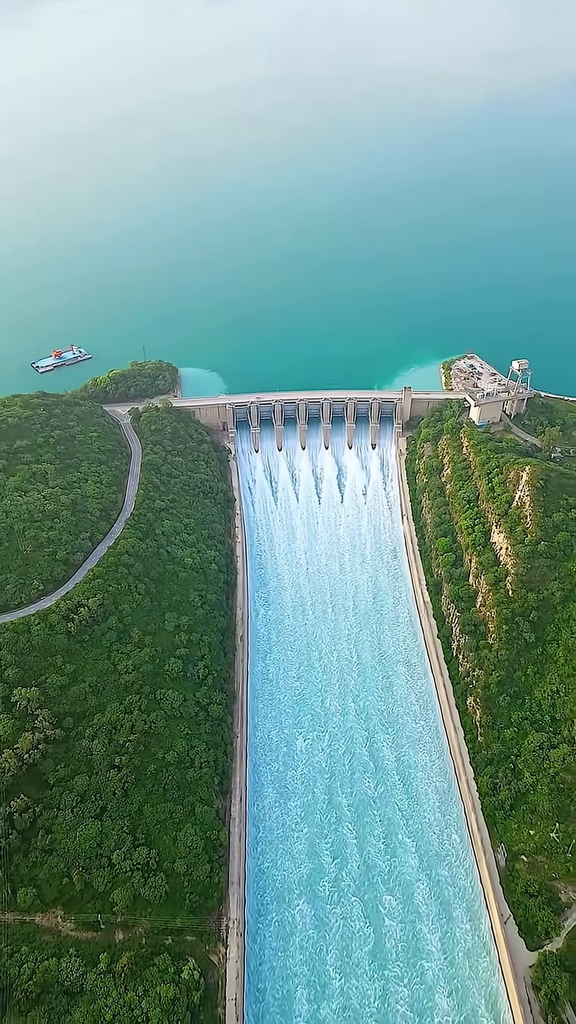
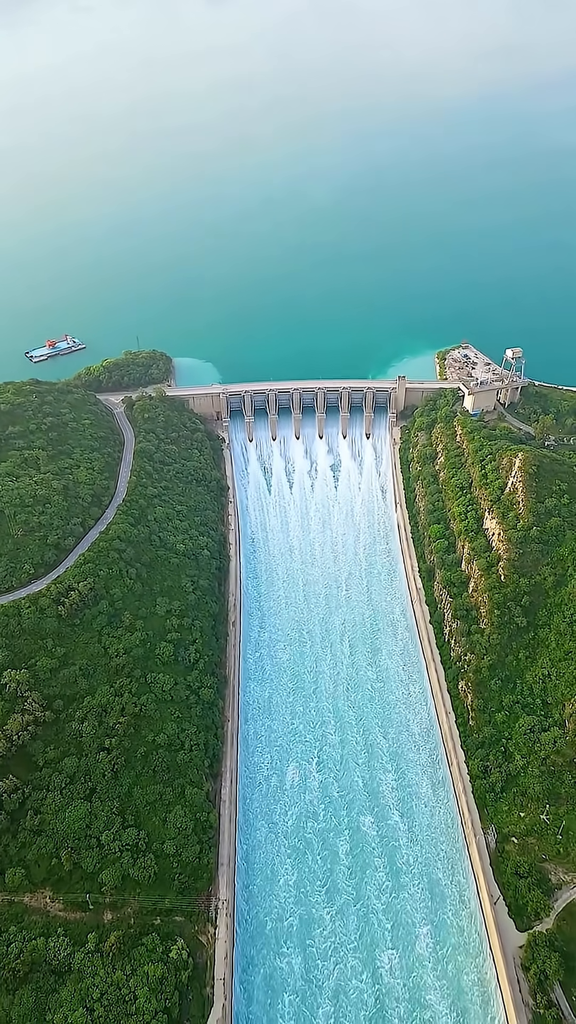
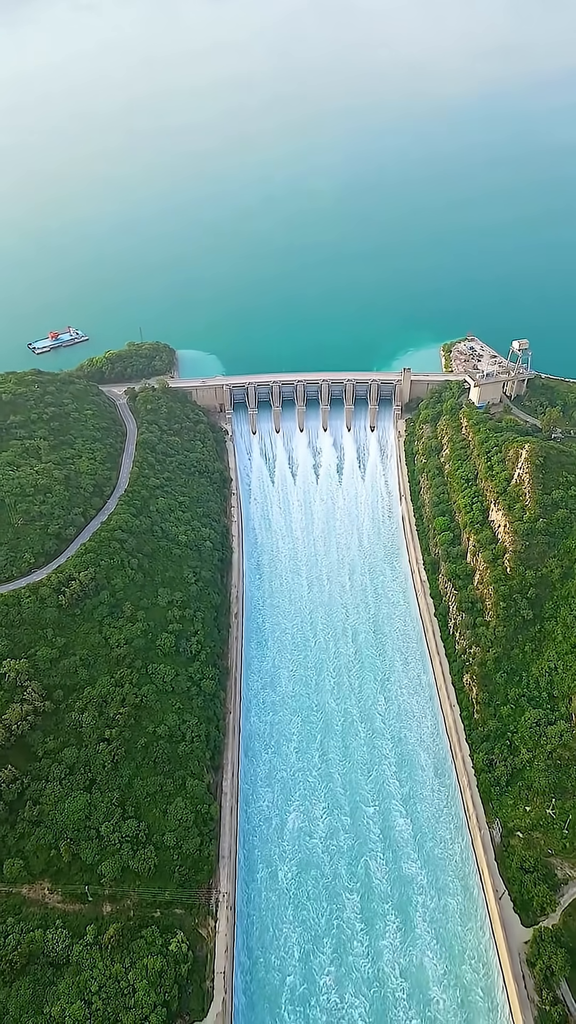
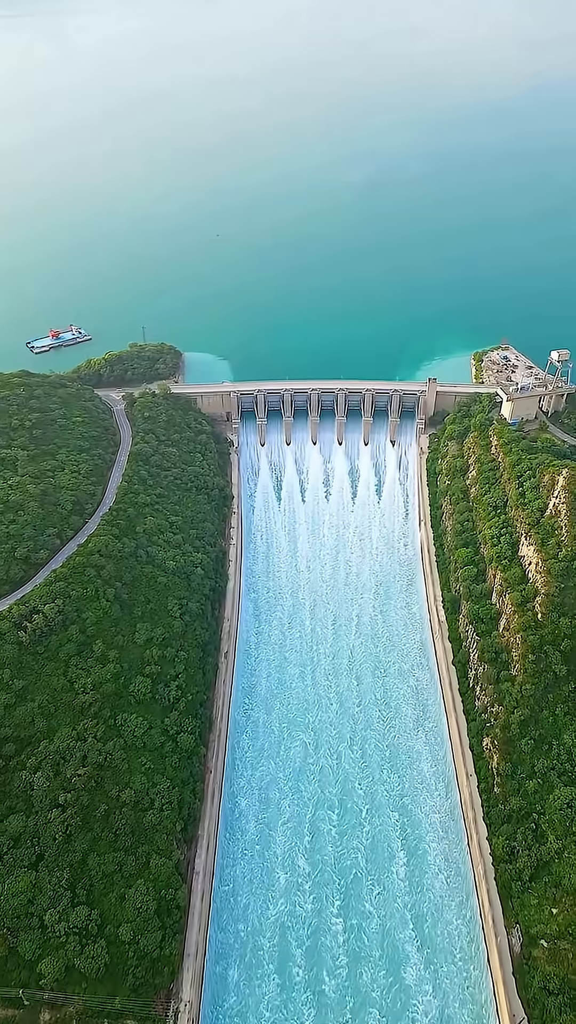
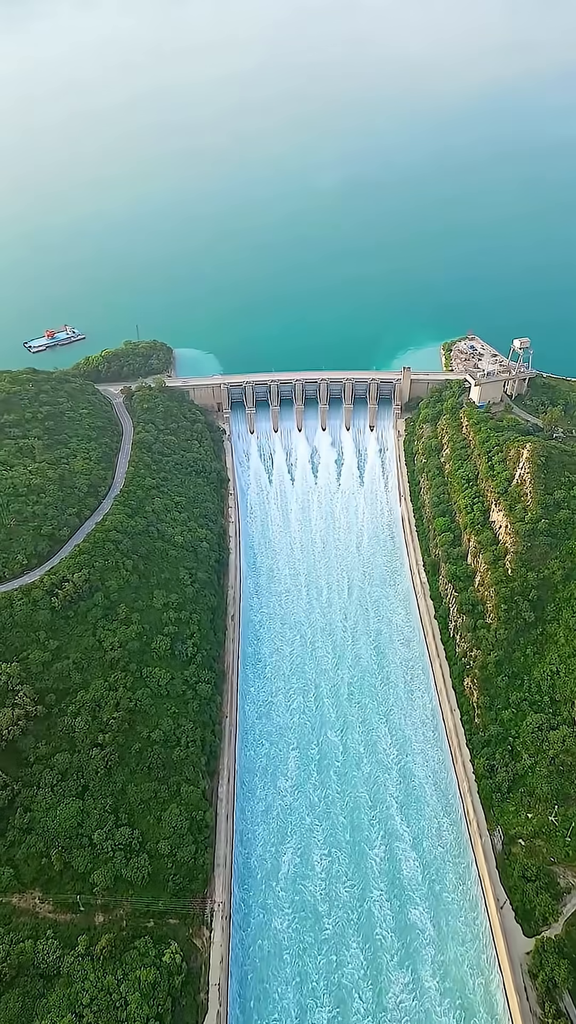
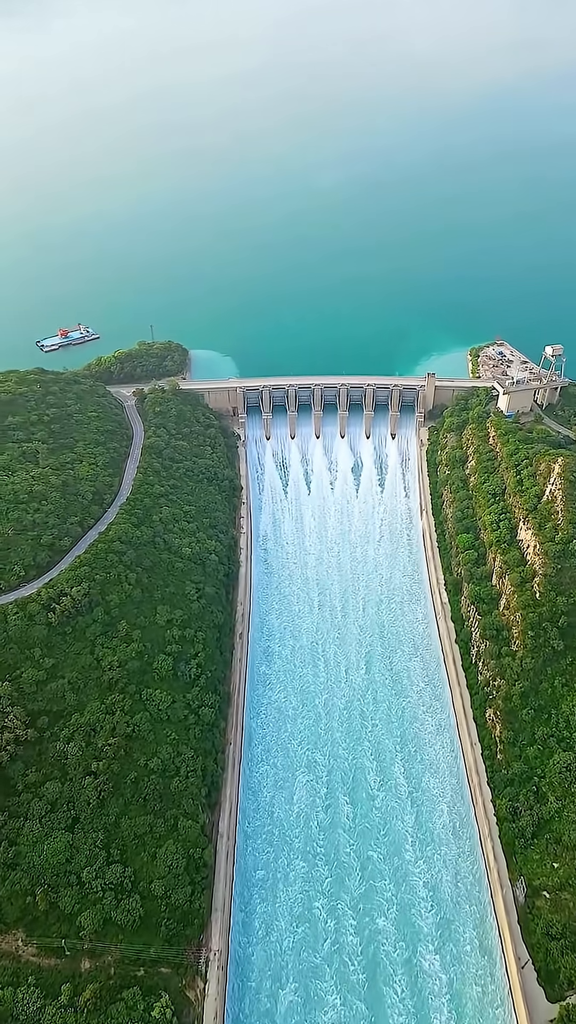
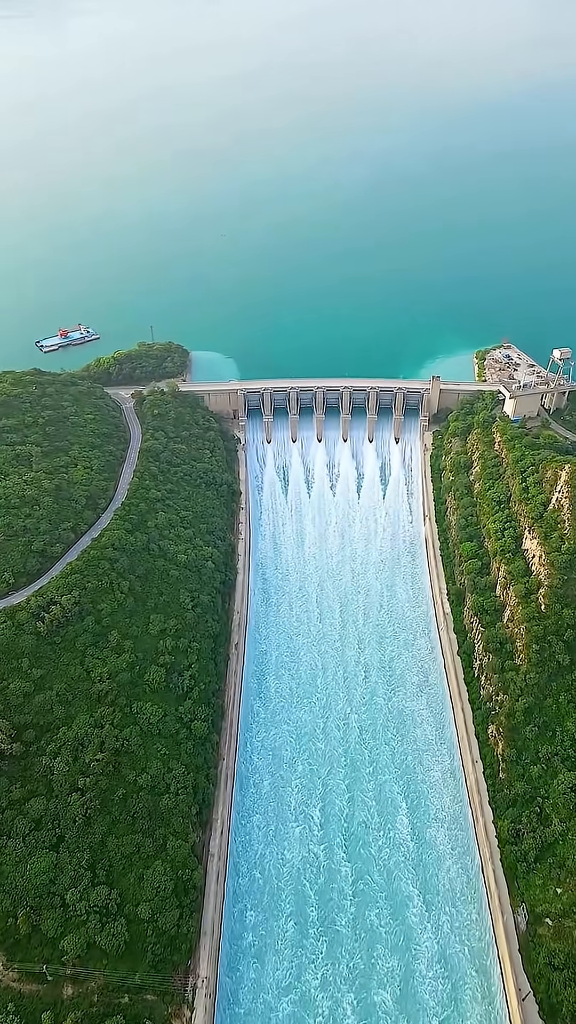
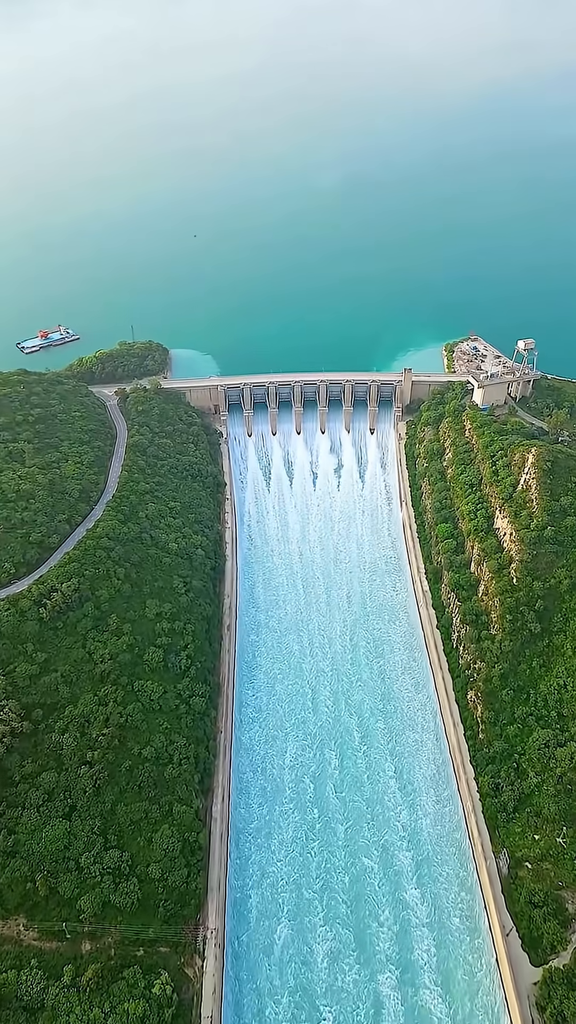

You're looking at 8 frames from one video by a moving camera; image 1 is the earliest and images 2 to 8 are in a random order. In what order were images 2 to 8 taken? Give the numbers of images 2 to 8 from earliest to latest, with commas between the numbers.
2, 3, 5, 8, 6, 7, 4
